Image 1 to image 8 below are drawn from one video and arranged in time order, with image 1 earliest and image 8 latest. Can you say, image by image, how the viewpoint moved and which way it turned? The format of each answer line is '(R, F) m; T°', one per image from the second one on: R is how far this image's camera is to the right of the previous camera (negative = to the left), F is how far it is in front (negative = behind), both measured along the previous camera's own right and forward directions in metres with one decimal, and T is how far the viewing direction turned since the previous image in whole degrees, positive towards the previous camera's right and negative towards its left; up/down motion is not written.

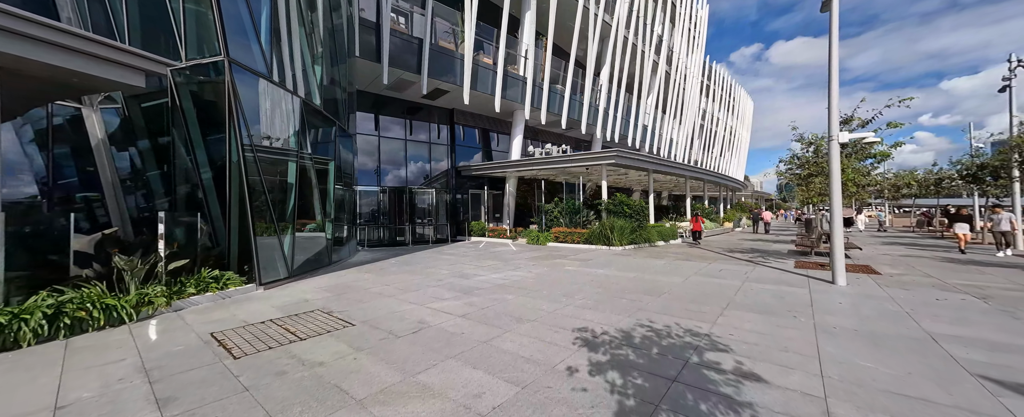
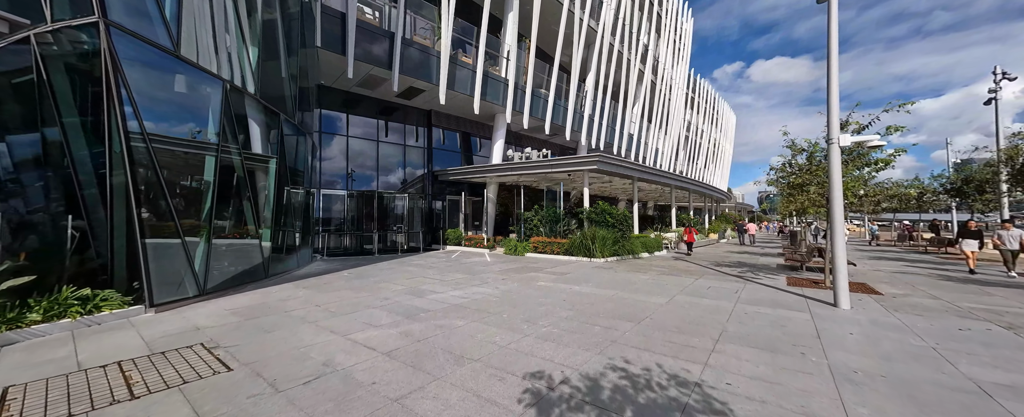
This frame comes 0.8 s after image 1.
(+0.5, +1.0) m; +2°
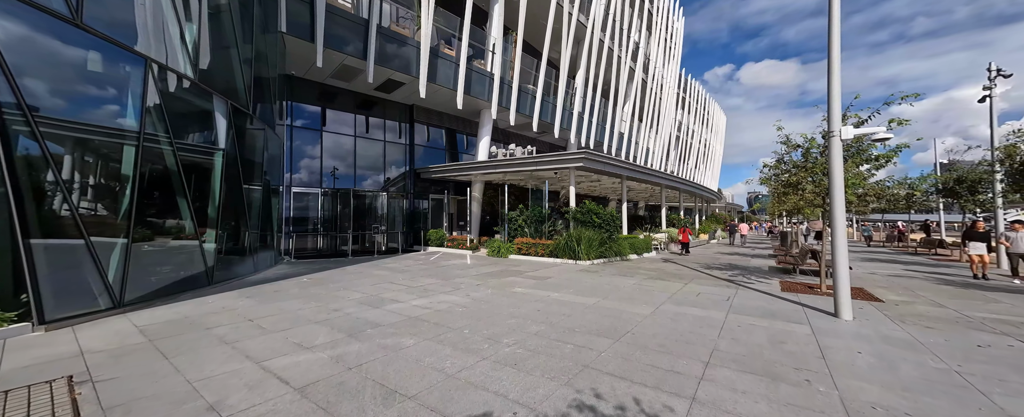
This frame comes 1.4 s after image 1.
(+0.4, +0.7) m; +1°
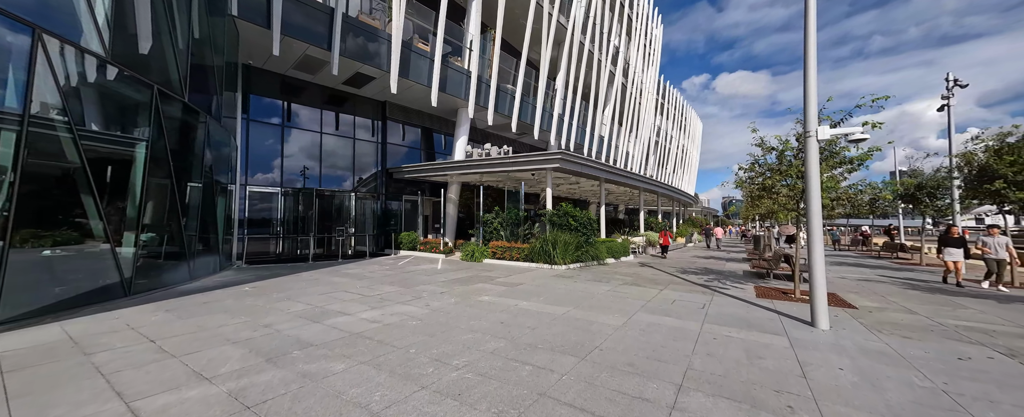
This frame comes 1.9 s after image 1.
(+0.3, +0.5) m; +3°
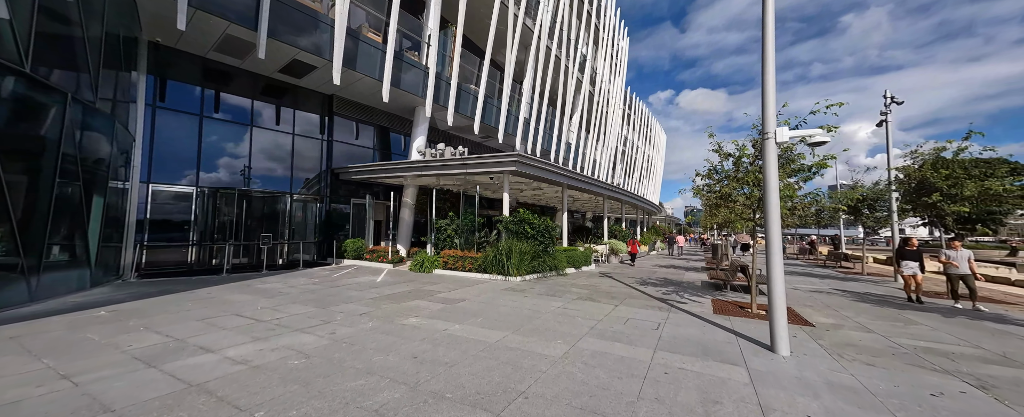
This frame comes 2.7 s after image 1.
(+0.7, +0.9) m; +5°
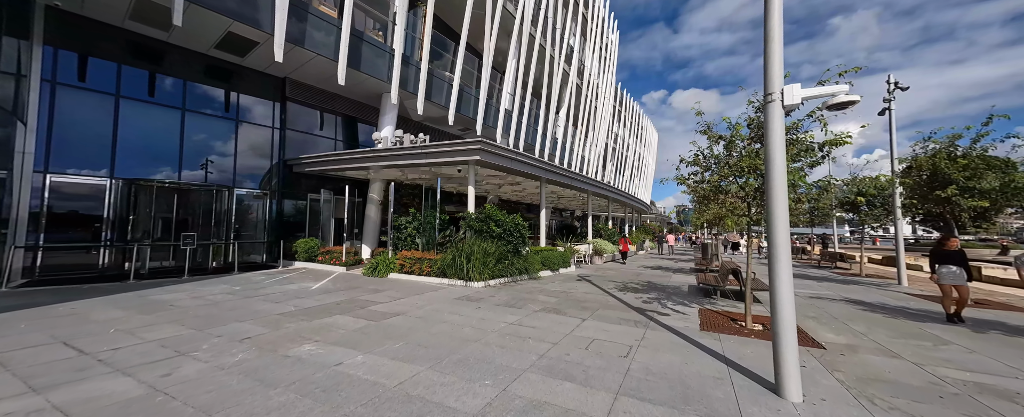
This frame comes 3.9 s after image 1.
(+0.9, +1.4) m; +1°
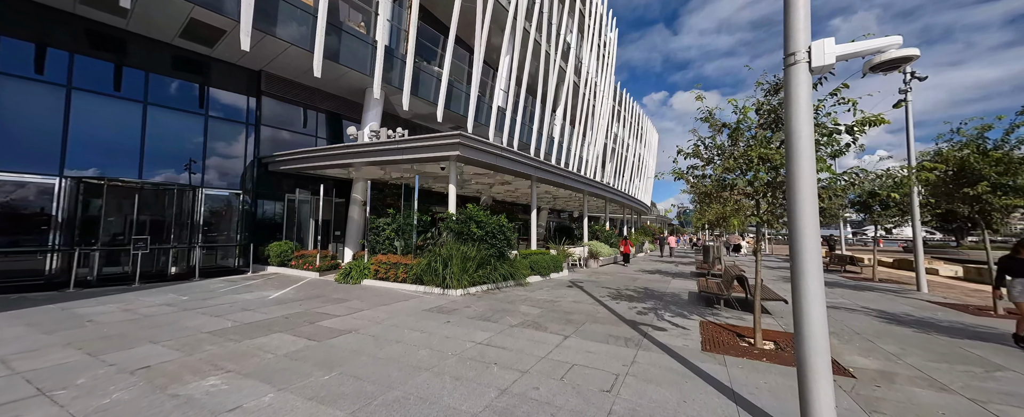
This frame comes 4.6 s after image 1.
(+0.5, +0.9) m; 0°
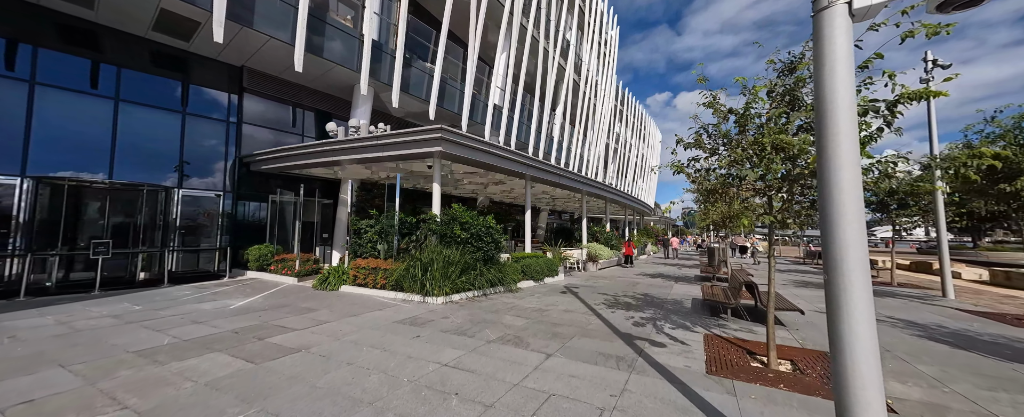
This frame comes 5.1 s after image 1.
(+0.4, +0.7) m; -1°
